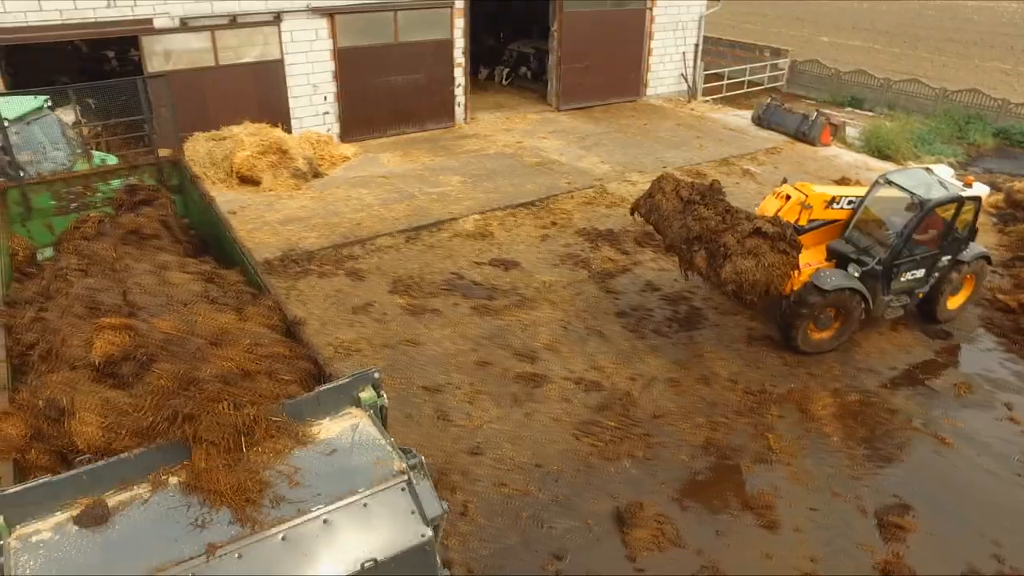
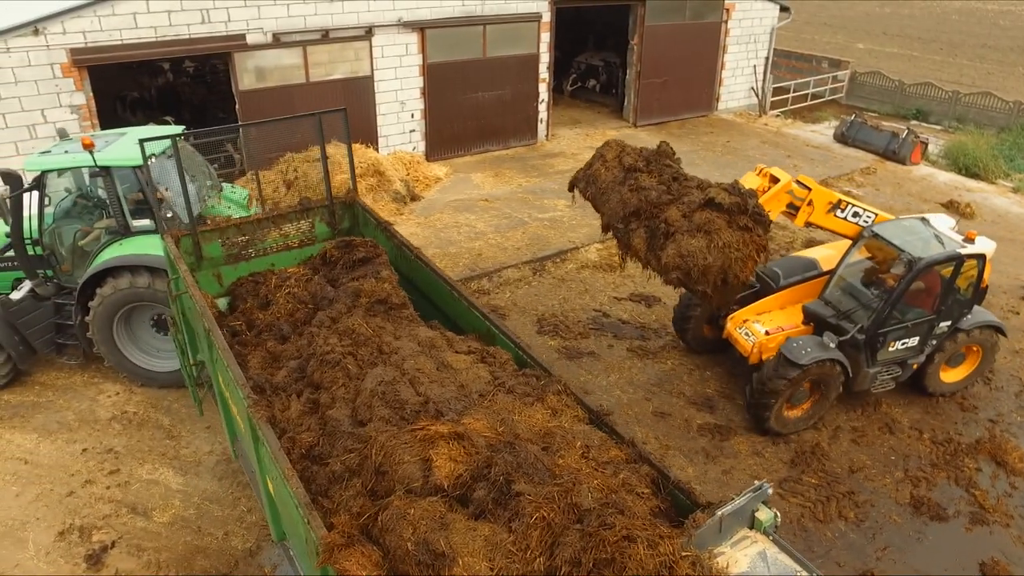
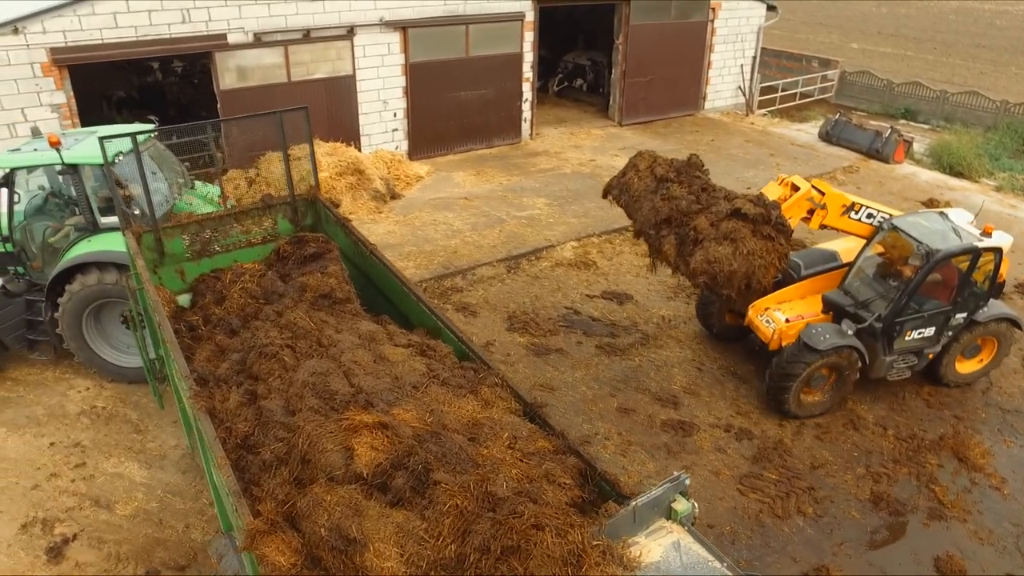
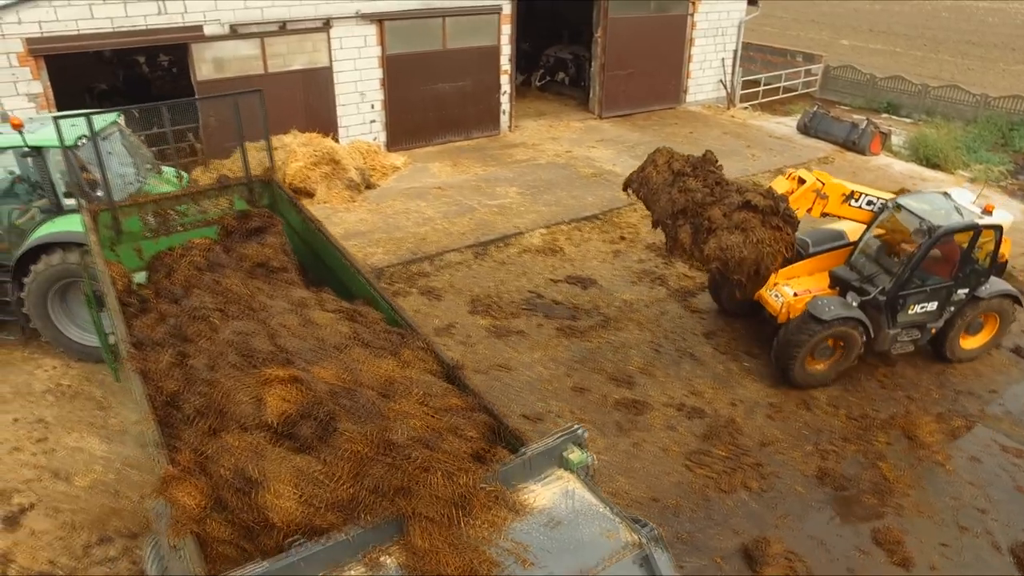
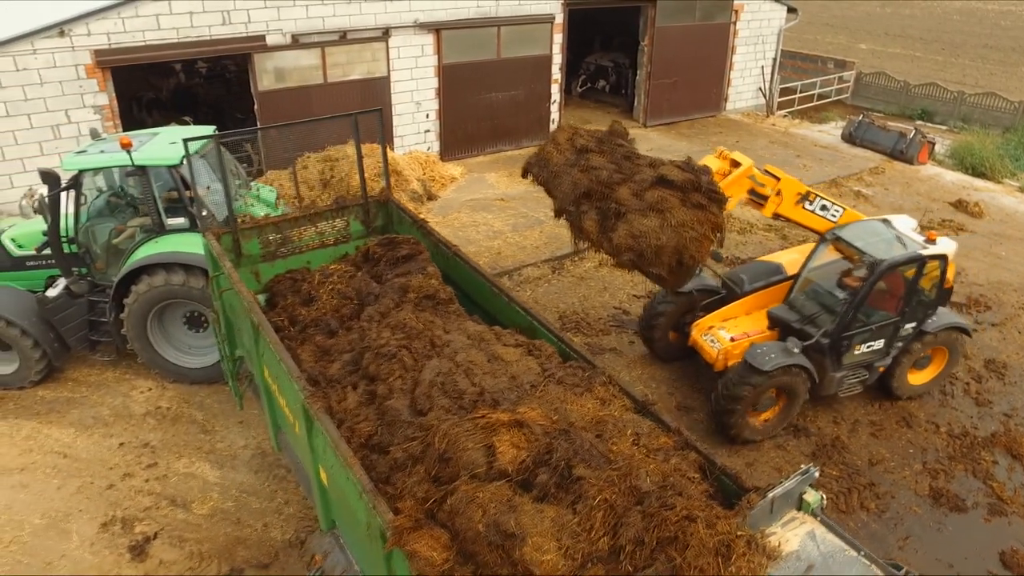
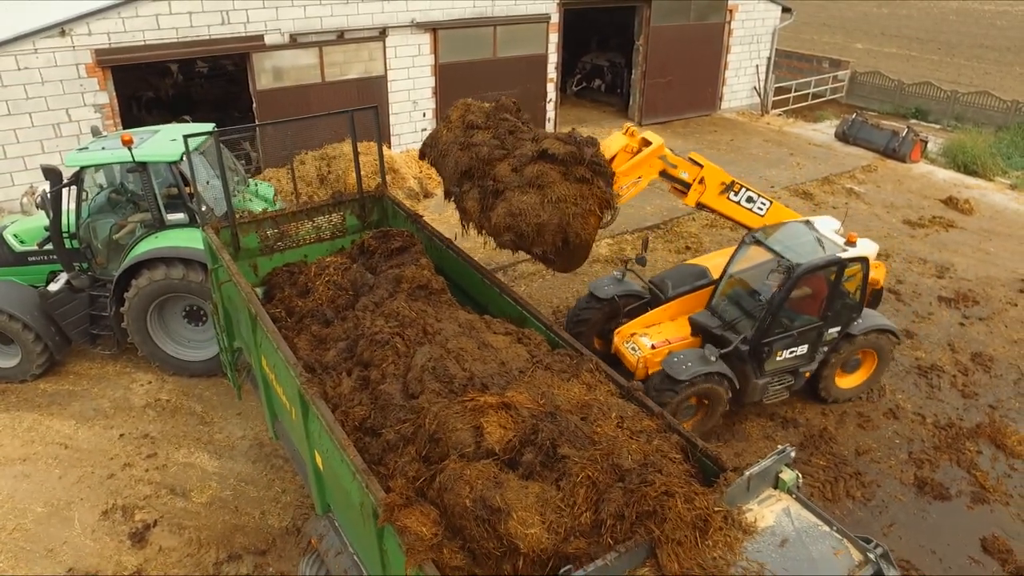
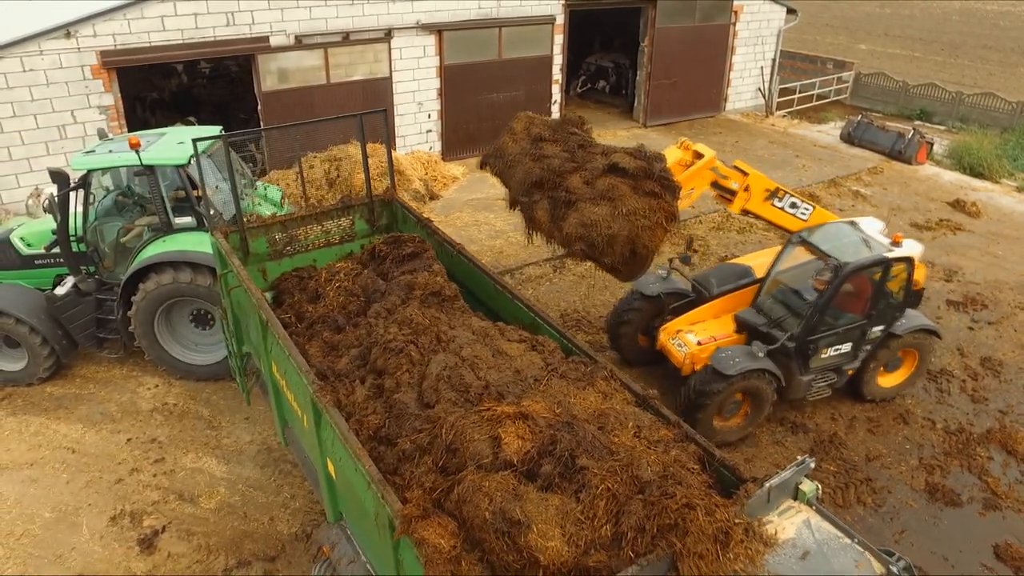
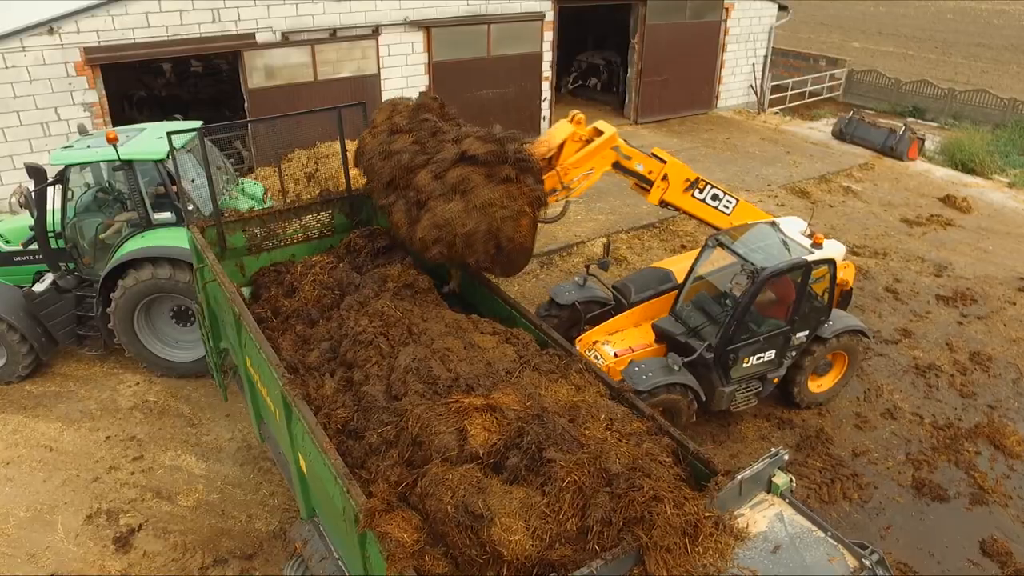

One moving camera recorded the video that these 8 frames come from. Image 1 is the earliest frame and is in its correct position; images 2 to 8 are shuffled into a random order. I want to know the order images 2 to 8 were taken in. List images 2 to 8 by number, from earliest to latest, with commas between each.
4, 3, 2, 5, 7, 6, 8
